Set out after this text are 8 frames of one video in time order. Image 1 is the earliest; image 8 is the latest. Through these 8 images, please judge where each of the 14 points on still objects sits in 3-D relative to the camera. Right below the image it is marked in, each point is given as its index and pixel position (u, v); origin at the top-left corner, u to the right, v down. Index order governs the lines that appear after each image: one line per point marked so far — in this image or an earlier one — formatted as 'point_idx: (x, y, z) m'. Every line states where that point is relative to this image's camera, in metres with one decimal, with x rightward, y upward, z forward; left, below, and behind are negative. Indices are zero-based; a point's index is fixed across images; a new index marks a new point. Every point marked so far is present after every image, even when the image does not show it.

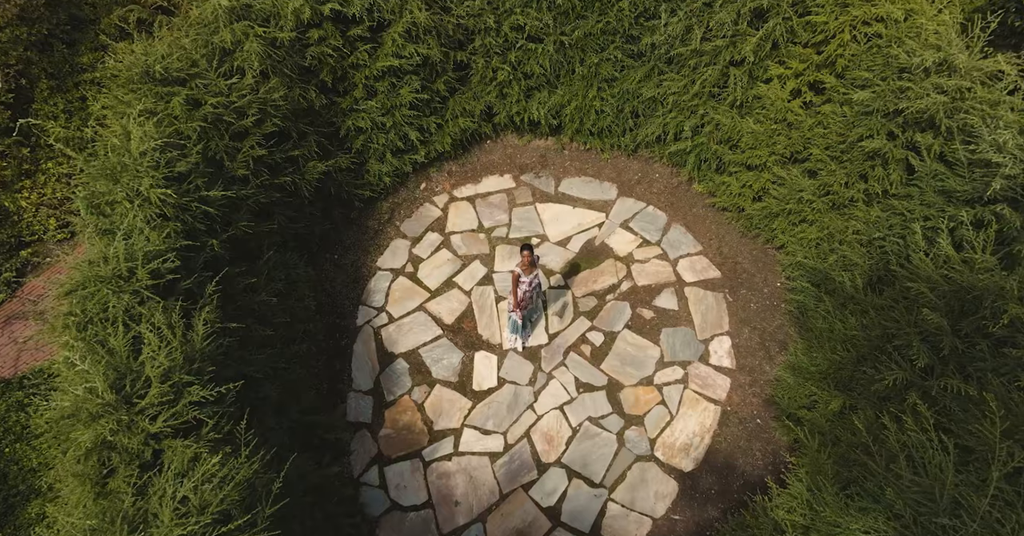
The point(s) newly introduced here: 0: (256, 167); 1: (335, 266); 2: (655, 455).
0: (-2.3, +0.9, +5.2) m
1: (-1.8, 0.0, +6.5) m
2: (+1.2, -1.7, +5.3) m
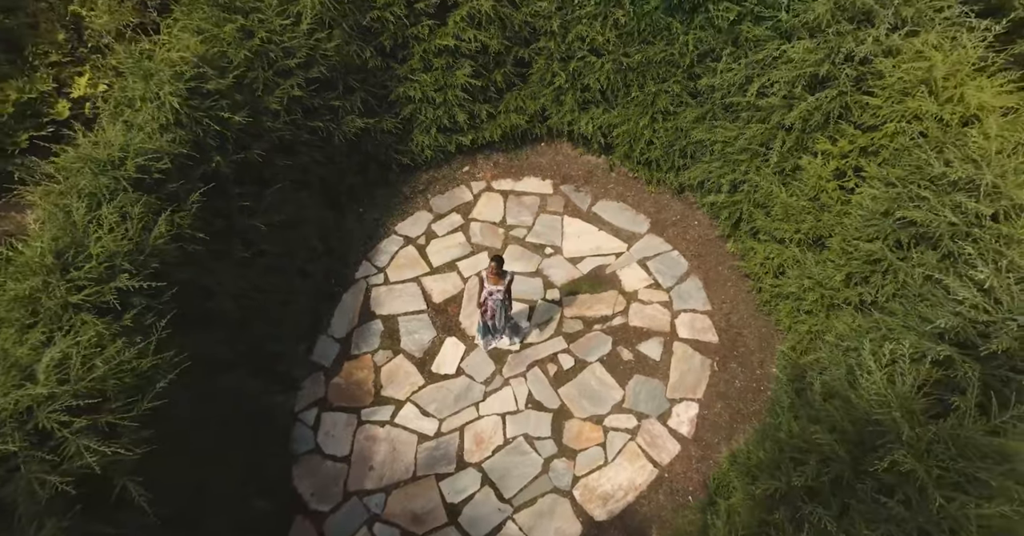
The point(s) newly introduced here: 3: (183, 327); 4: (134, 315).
0: (-2.1, +1.5, +5.6) m
1: (-1.7, +0.6, +6.8) m
2: (+0.5, -1.9, +5.1) m
3: (-2.6, -0.5, +4.5) m
4: (-2.7, -0.3, +4.1) m
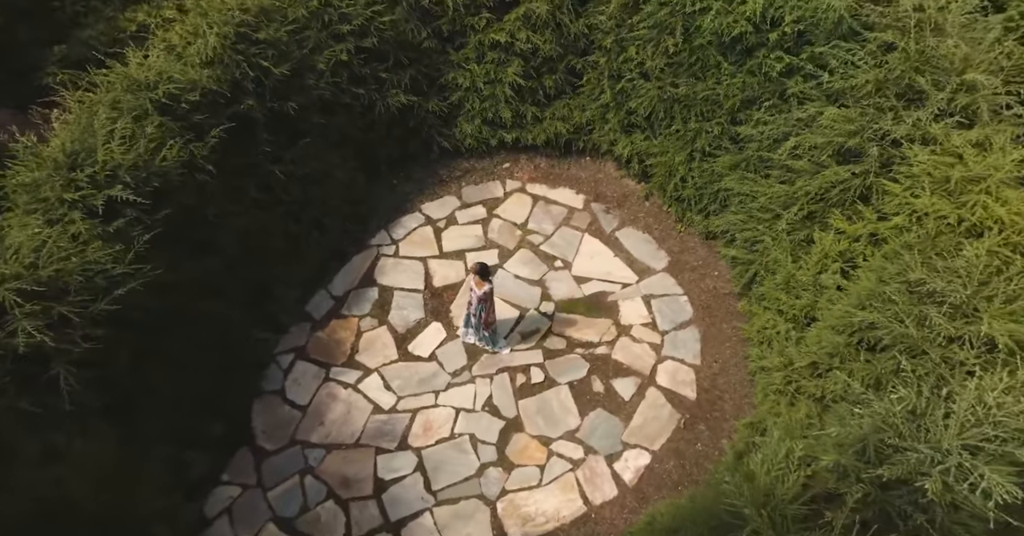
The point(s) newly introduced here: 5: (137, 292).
0: (-1.7, +1.9, +5.9) m
1: (-1.4, +0.9, +7.0) m
2: (-0.1, -2.0, +5.1) m
3: (-2.9, +0.1, +4.9) m
4: (-3.0, +0.3, +4.5) m
5: (-2.9, -0.2, +4.6) m
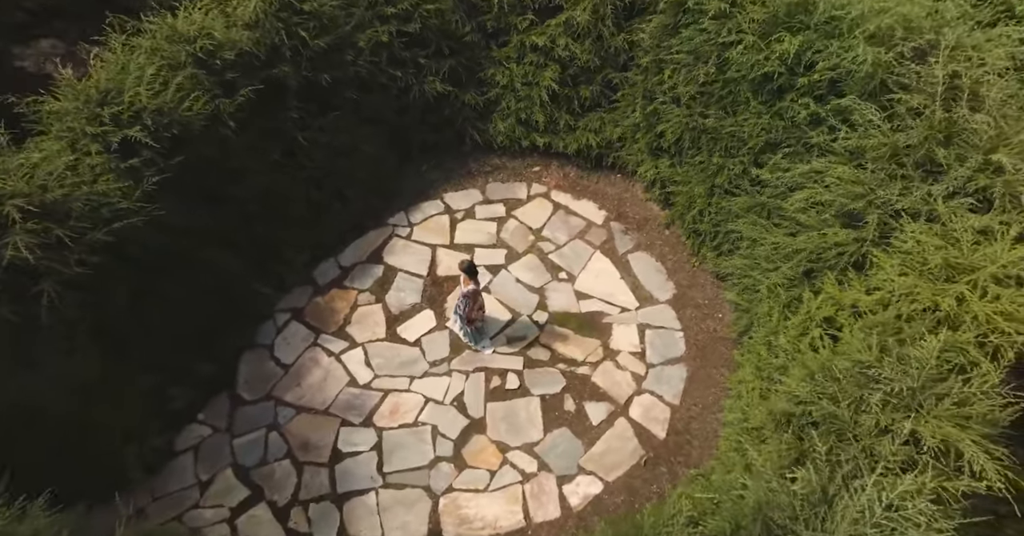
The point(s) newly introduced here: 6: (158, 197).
0: (-1.3, +2.2, +6.1) m
1: (-1.1, +1.1, +7.1) m
2: (-0.6, -2.0, +5.1) m
3: (-2.9, +0.6, +5.2) m
4: (-3.0, +0.8, +4.8) m
5: (-3.1, +0.3, +4.9) m
6: (-3.0, +0.6, +5.0) m
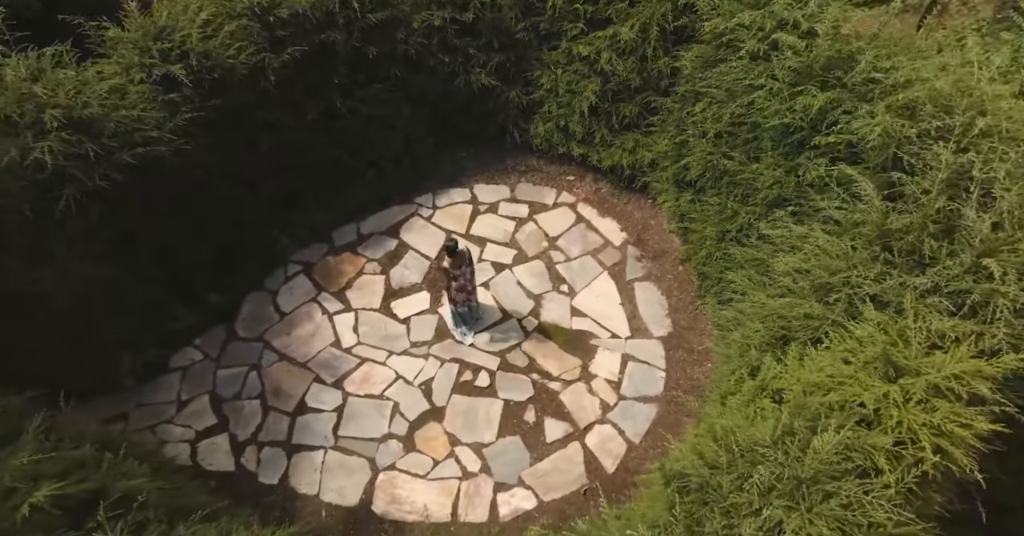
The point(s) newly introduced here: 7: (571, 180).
0: (-0.8, +2.4, +6.2) m
1: (-0.7, +1.3, +7.2) m
2: (-1.2, -1.8, +5.3) m
3: (-2.8, +1.2, +5.6) m
4: (-2.9, +1.5, +5.2) m
5: (-3.1, +1.0, +5.3) m
6: (-2.9, +1.2, +5.4) m
7: (+0.7, +1.0, +7.1) m
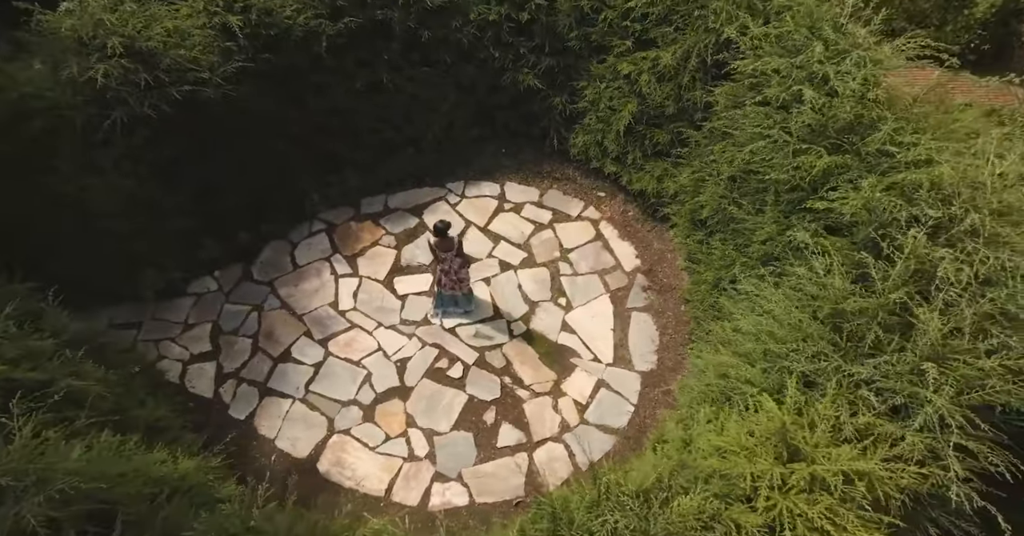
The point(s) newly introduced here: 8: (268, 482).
0: (-0.3, +2.5, +6.3) m
1: (-0.3, +1.4, +7.3) m
2: (-1.6, -1.5, +5.5) m
3: (-2.5, +1.8, +6.0) m
4: (-2.6, +2.1, +5.6) m
5: (-2.9, +1.6, +5.7) m
6: (-2.6, +1.8, +5.8) m
7: (+1.0, +0.8, +7.1) m
8: (-2.1, -1.9, +5.3) m
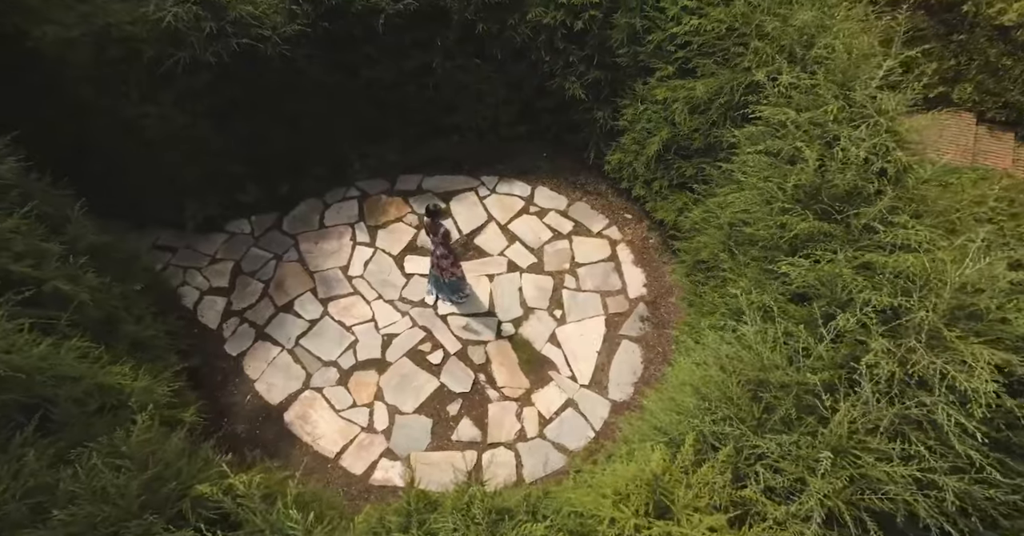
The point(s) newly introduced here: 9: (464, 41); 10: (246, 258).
0: (+0.3, +2.5, +6.3) m
1: (+0.2, +1.4, +7.3) m
2: (-2.0, -1.1, +5.8) m
3: (-2.1, +2.3, +6.3) m
4: (-2.2, +2.6, +5.9) m
5: (-2.5, +2.1, +6.1) m
6: (-2.2, +2.3, +6.2) m
7: (+1.3, +0.6, +6.9) m
8: (-2.6, -1.4, +5.6) m
9: (-0.5, +2.5, +6.6) m
10: (-3.0, +0.1, +6.8) m
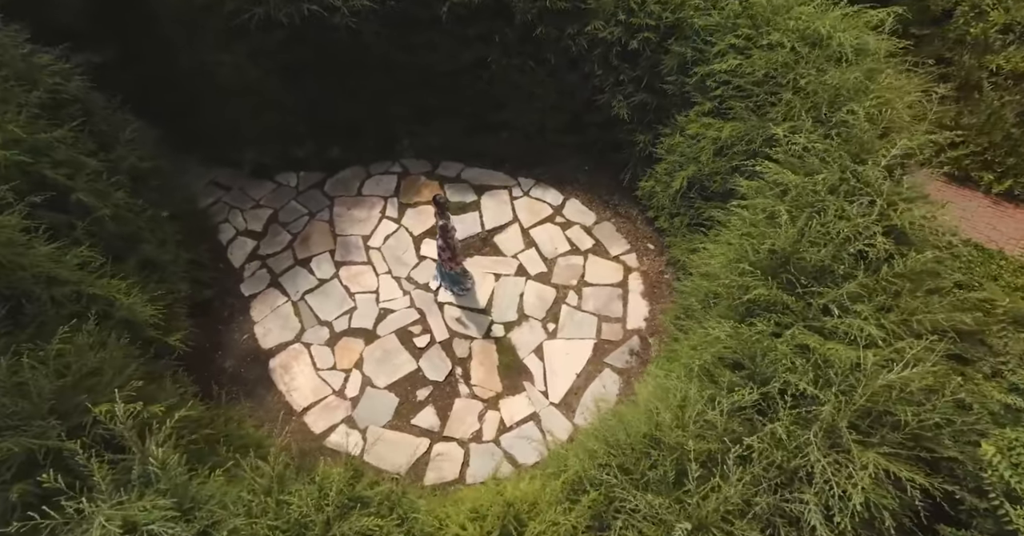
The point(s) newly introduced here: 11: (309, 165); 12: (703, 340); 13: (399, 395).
0: (+0.9, +2.3, +6.2) m
1: (+0.7, +1.2, +7.3) m
2: (-2.2, -0.7, +6.1) m
3: (-1.5, +2.6, +6.6) m
4: (-1.6, +2.9, +6.2) m
5: (-1.9, +2.6, +6.5) m
6: (-1.6, +2.7, +6.4) m
7: (+1.5, +0.2, +6.7) m
8: (-2.8, -0.9, +6.1) m
9: (+0.1, +2.5, +6.7) m
10: (-2.7, +0.7, +7.2) m
11: (-2.6, +1.3, +7.5) m
12: (+1.4, -0.6, +3.9) m
13: (-1.1, -1.2, +5.8) m
